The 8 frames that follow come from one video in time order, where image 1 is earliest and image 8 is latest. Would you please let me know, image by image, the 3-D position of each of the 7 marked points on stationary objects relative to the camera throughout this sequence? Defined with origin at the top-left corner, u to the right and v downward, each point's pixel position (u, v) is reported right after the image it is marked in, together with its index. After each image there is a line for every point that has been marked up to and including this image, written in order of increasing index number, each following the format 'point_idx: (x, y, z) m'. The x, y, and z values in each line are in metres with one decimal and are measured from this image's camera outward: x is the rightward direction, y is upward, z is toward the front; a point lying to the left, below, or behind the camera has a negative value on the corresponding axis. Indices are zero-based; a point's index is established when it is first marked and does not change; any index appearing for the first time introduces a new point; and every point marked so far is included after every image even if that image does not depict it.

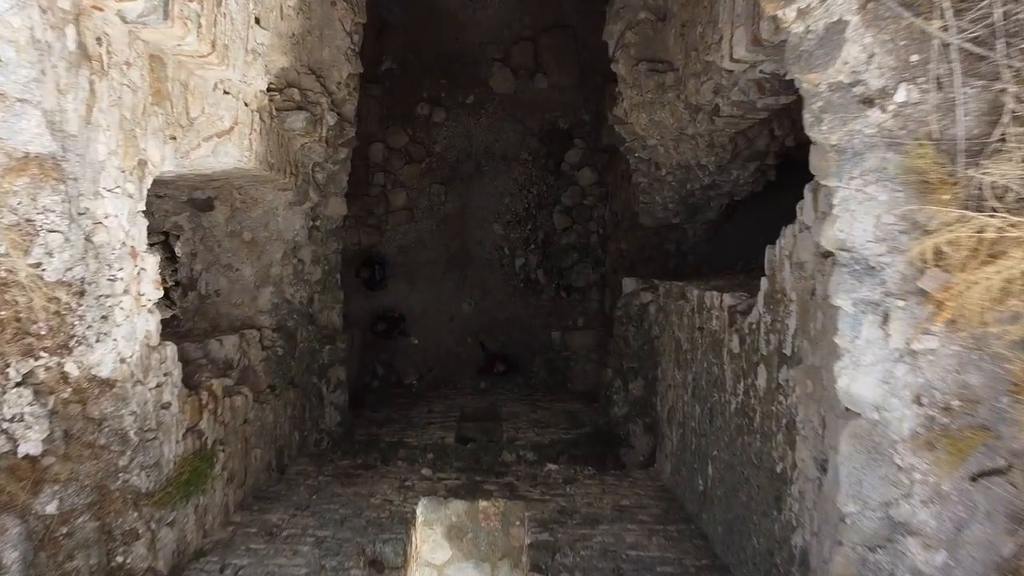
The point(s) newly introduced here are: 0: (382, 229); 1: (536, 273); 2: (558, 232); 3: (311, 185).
0: (-1.2, +0.5, +5.5) m
1: (+0.2, +0.1, +5.5) m
2: (+0.4, +0.5, +5.6) m
3: (-1.2, +0.6, +3.7) m
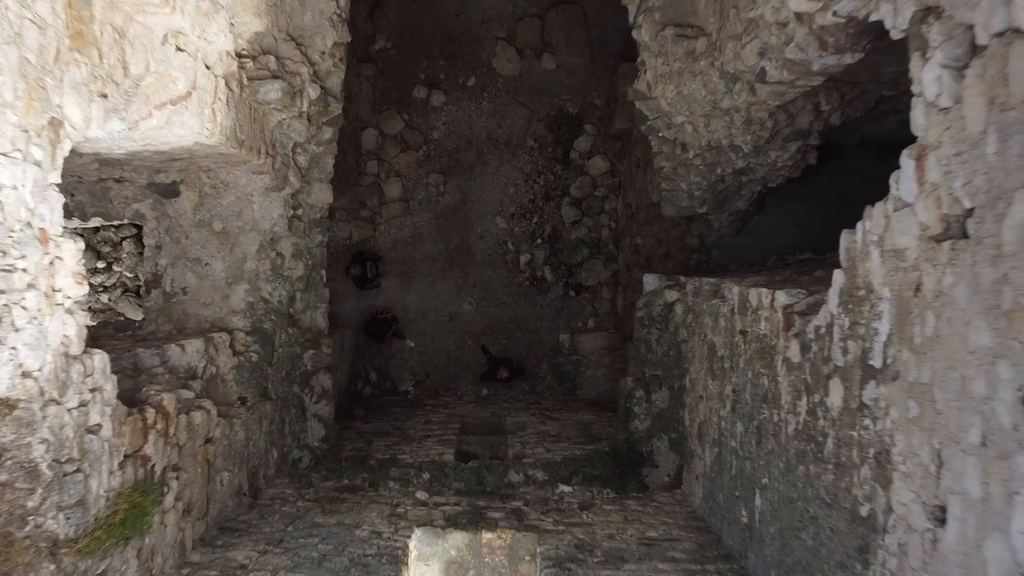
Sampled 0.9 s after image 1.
0: (-1.1, +0.5, +5.0) m
1: (+0.3, +0.1, +5.1) m
2: (+0.5, +0.5, +5.1) m
3: (-1.2, +0.6, +3.3) m
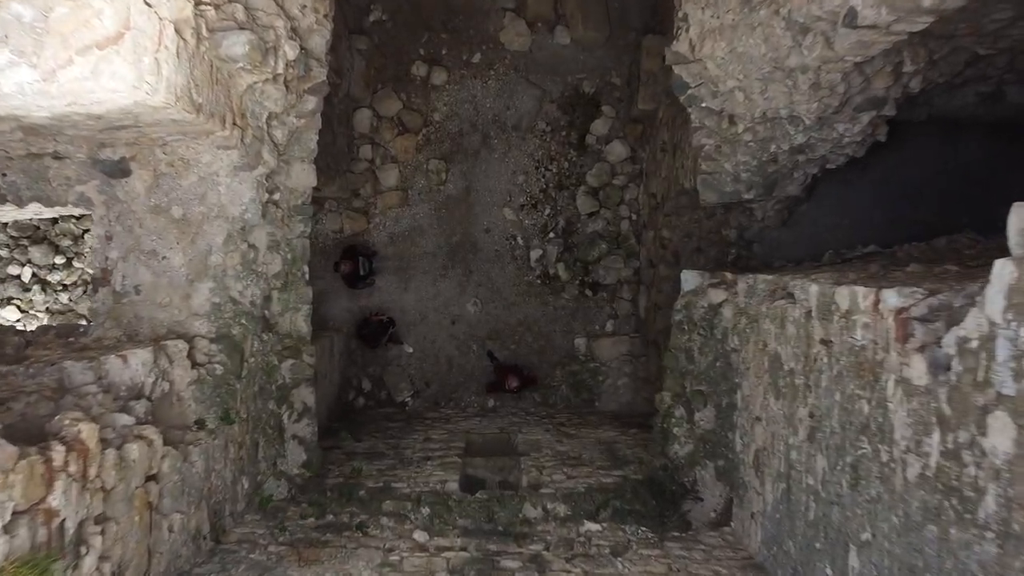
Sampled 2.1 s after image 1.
0: (-1.0, +0.5, +4.5) m
1: (+0.3, +0.2, +4.6) m
2: (+0.5, +0.5, +4.6) m
3: (-1.1, +0.6, +2.7) m
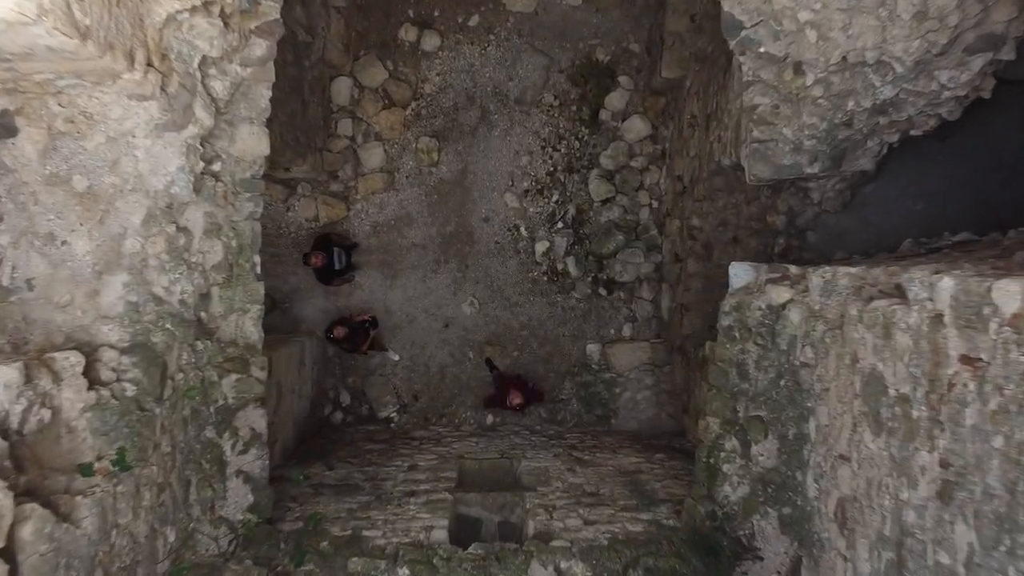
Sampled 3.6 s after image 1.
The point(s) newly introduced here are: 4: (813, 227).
0: (-1.0, +0.5, +3.9) m
1: (+0.3, +0.2, +3.9) m
2: (+0.5, +0.5, +4.0) m
3: (-1.1, +0.7, +2.1) m
4: (+1.4, +0.3, +3.0) m
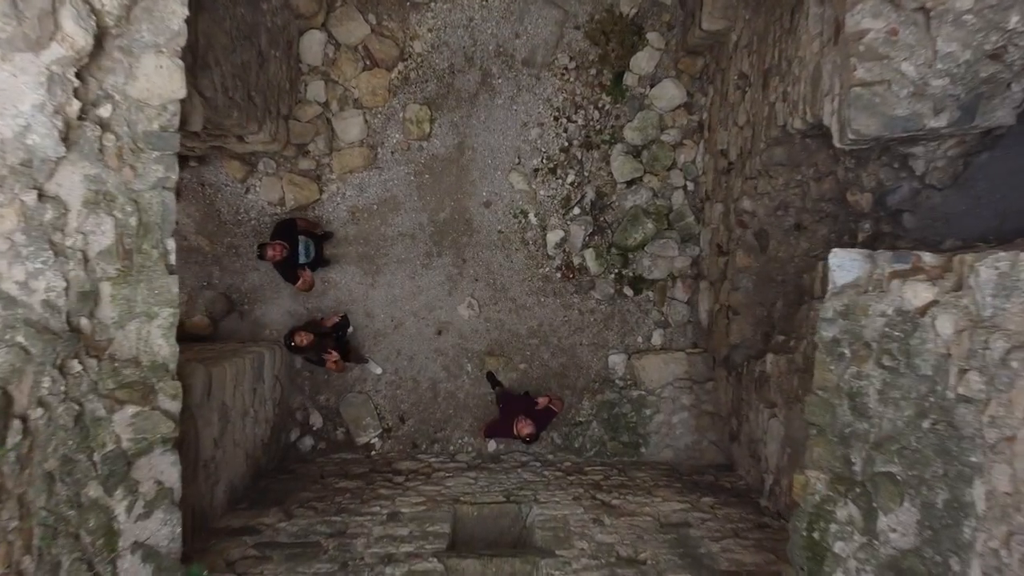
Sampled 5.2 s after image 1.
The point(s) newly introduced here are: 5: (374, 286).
0: (-1.0, +0.6, +3.2) m
1: (+0.4, +0.2, +3.3) m
2: (+0.6, +0.5, +3.3) m
3: (-1.0, +0.7, +1.5) m
4: (+1.5, +0.3, +2.3) m
5: (-0.7, 0.0, +3.2) m
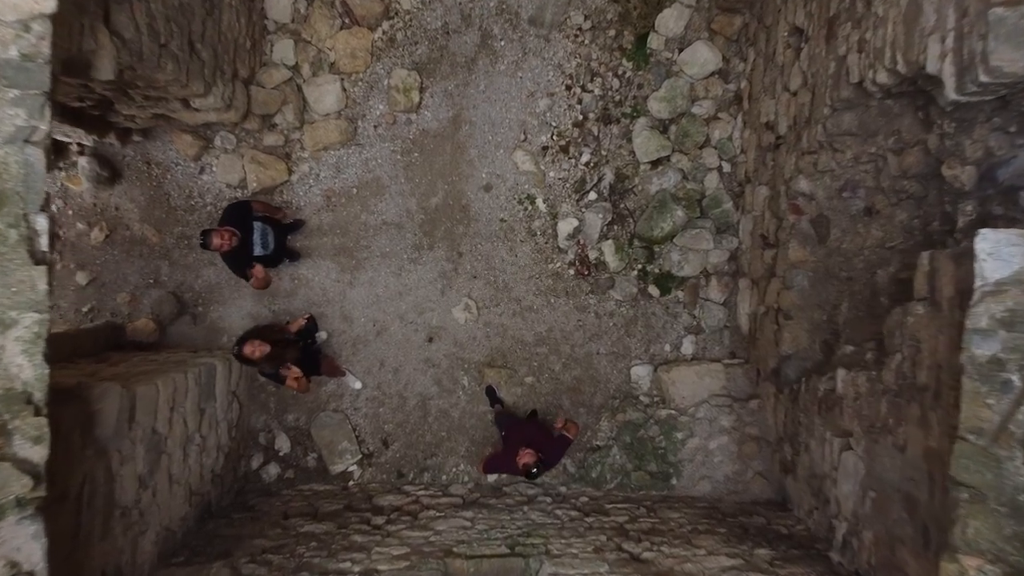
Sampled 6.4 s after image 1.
0: (-1.0, +0.6, +2.7) m
1: (+0.4, +0.2, +2.8) m
2: (+0.6, +0.5, +2.8) m
3: (-1.0, +0.7, +1.0) m
4: (+1.5, +0.3, +1.8) m
5: (-0.7, 0.0, +2.7) m
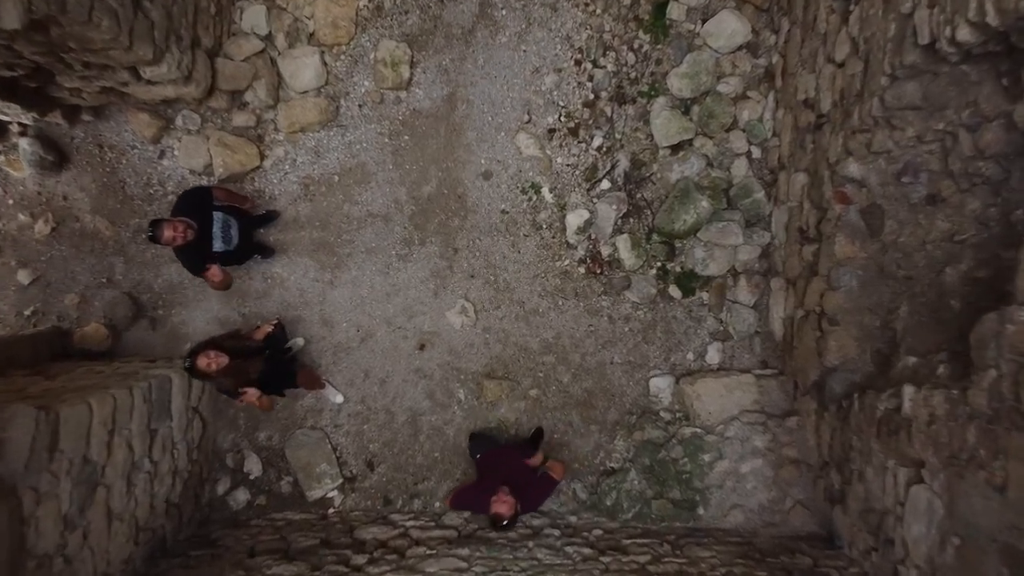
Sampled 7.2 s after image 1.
0: (-1.0, +0.6, +2.4) m
1: (+0.4, +0.2, +2.4) m
2: (+0.6, +0.5, +2.5) m
3: (-1.0, +0.7, +0.6) m
4: (+1.5, +0.3, +1.5) m
5: (-0.7, 0.0, +2.4) m
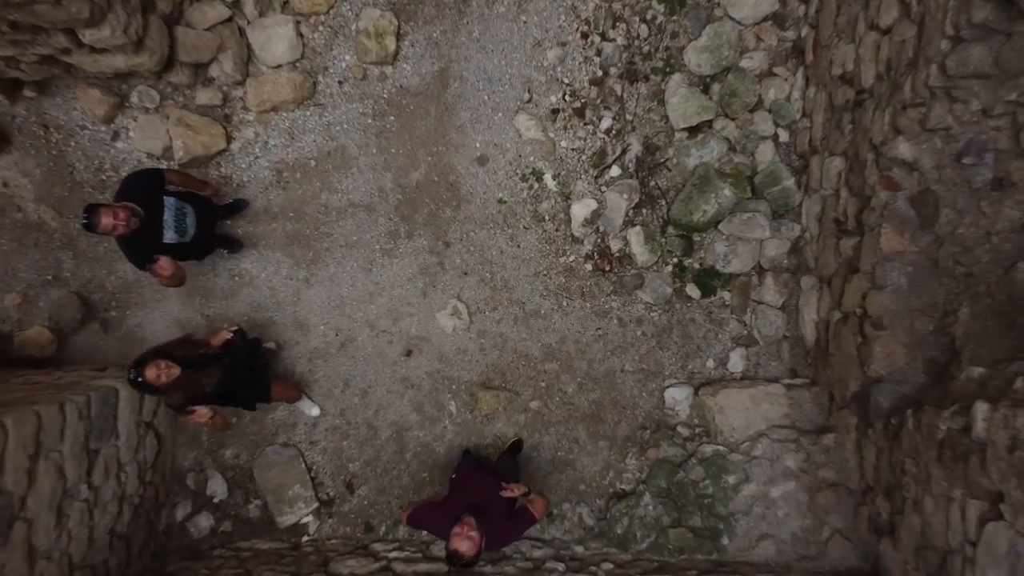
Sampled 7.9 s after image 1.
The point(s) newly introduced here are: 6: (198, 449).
0: (-1.0, +0.6, +2.1) m
1: (+0.4, +0.2, +2.2) m
2: (+0.6, +0.5, +2.2) m
3: (-1.0, +0.7, +0.4) m
4: (+1.5, +0.3, +1.2) m
5: (-0.7, 0.0, +2.1) m
6: (-1.0, -0.5, +2.1) m
